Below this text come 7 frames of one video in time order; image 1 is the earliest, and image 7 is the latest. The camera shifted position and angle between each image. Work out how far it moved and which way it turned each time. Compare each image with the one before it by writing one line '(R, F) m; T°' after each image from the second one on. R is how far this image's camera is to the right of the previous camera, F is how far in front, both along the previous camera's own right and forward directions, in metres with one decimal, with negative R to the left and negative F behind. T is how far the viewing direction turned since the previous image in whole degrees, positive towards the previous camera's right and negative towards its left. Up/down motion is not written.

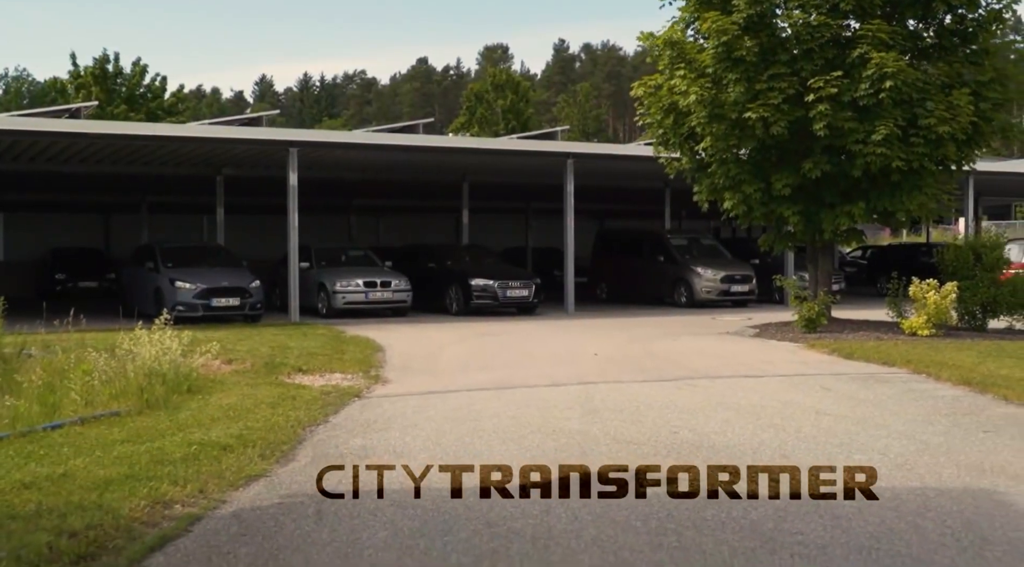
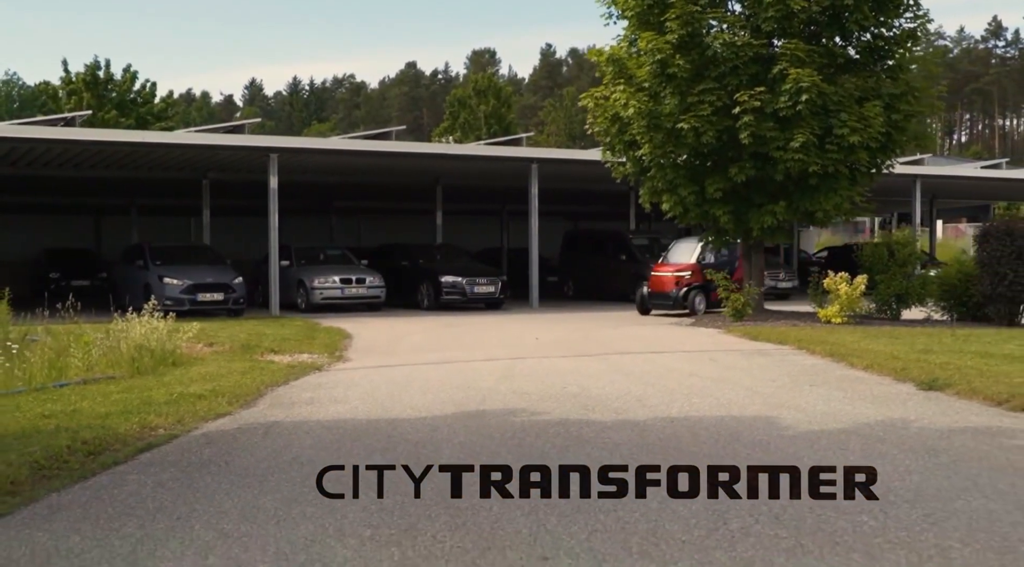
(+0.6, -1.8) m; 0°
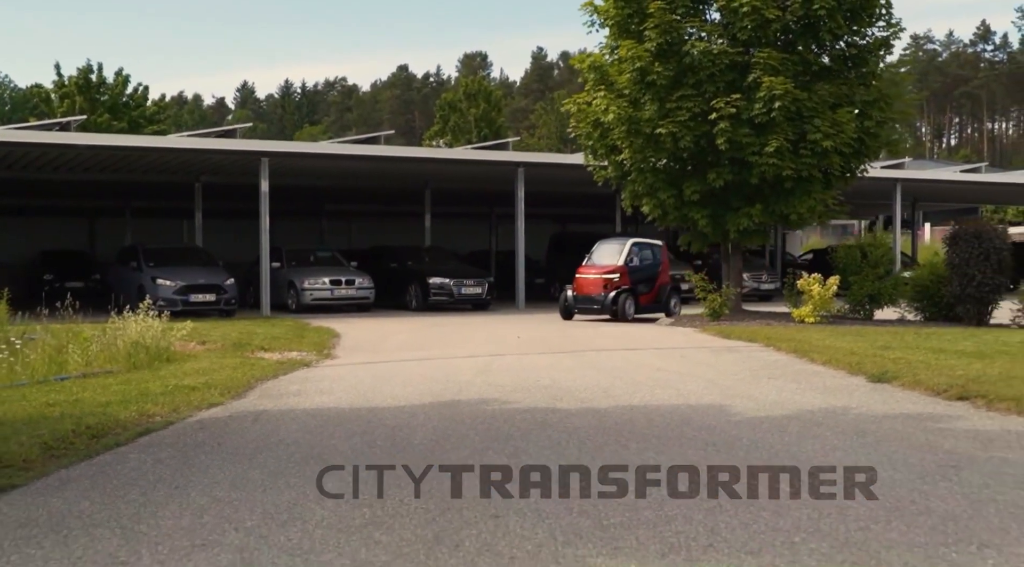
(+0.1, -0.6) m; 0°
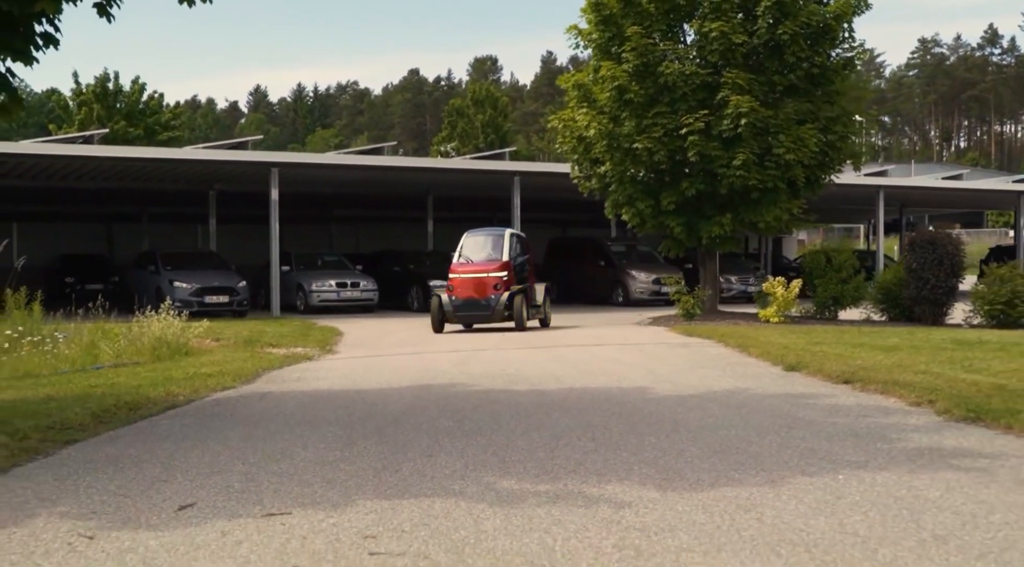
(+0.4, -1.7) m; -1°
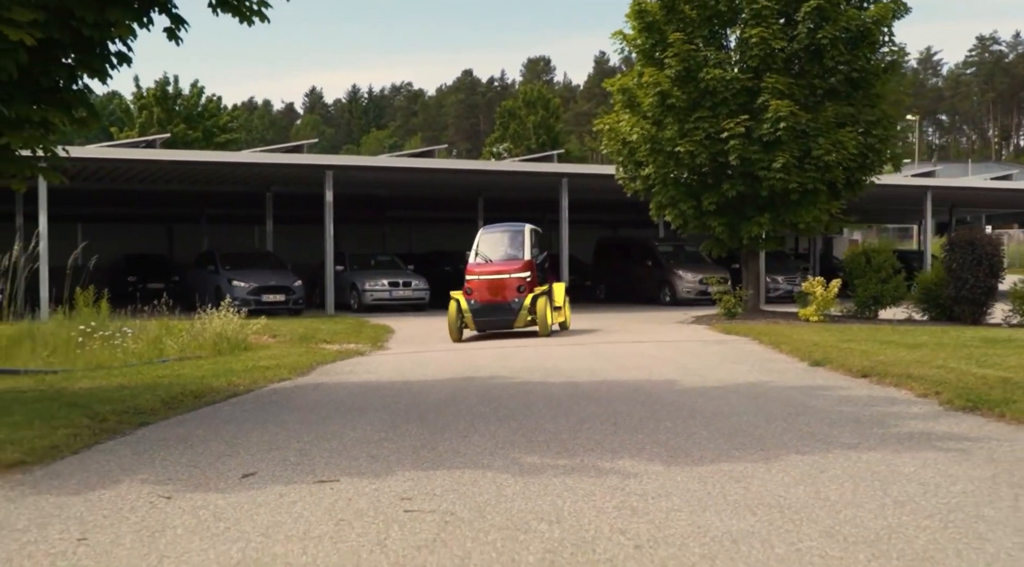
(+0.2, -0.7) m; -3°
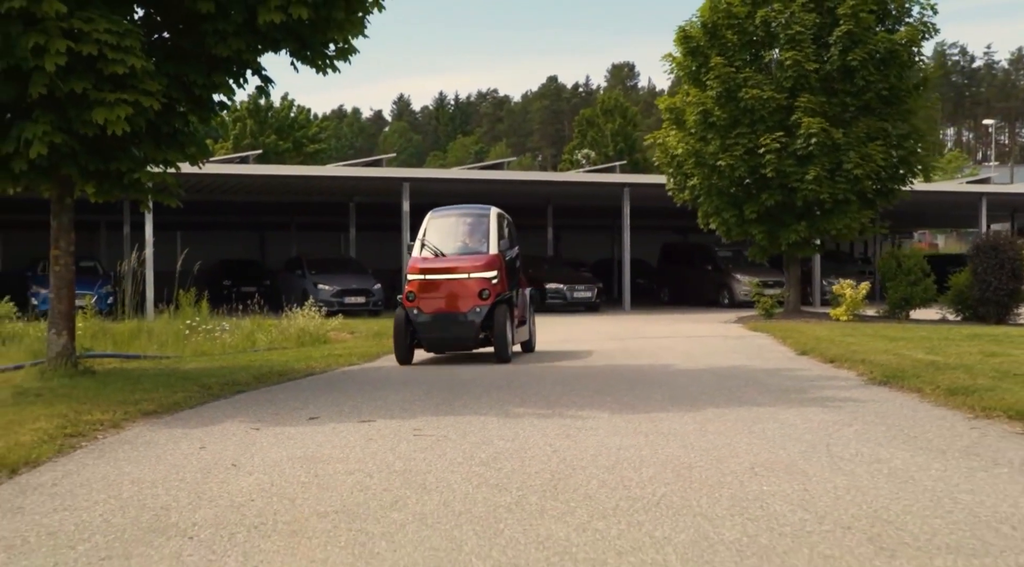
(+0.6, -2.1) m; -4°
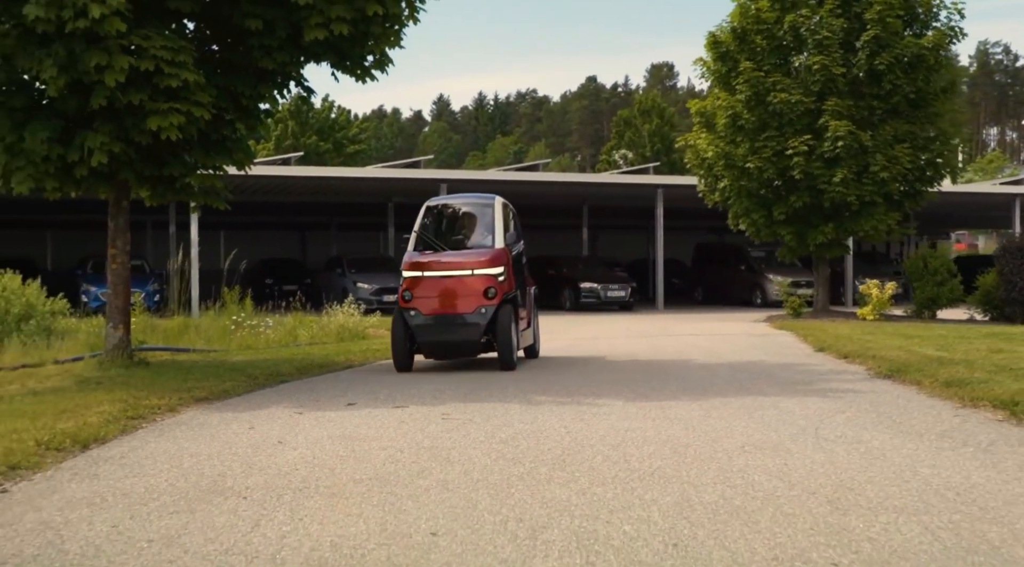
(+0.1, -0.6) m; -2°
